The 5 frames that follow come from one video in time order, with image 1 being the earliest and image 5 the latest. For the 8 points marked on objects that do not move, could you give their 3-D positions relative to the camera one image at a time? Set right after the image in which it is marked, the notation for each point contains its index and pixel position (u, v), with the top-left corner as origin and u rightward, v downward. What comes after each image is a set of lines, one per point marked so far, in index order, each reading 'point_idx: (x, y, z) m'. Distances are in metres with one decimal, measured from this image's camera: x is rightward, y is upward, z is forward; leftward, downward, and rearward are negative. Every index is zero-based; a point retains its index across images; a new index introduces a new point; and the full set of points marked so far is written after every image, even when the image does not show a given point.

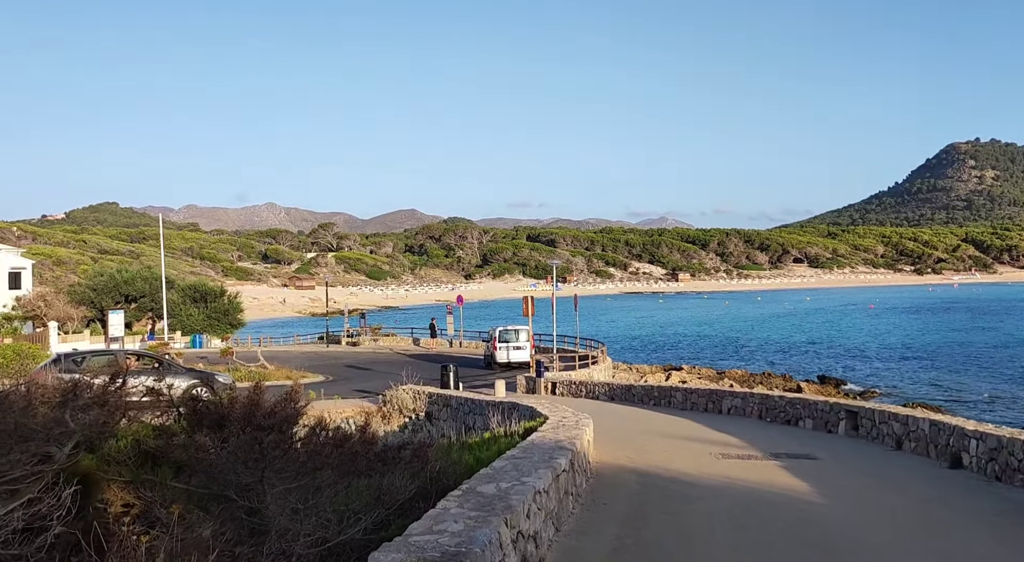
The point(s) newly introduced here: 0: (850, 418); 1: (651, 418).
0: (+4.7, -1.9, +13.2) m
1: (+2.4, -2.4, +16.6) m
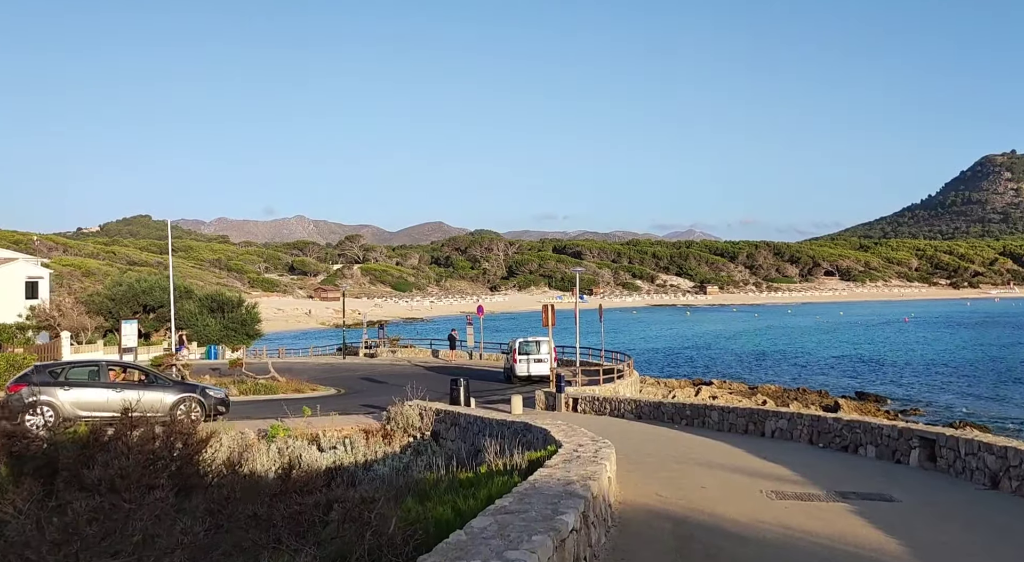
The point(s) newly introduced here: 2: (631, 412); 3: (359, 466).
0: (+4.8, -1.9, +11.1) m
1: (+2.5, -2.4, +14.5) m
2: (+2.4, -2.6, +19.0) m
3: (-2.6, -3.4, +15.7) m
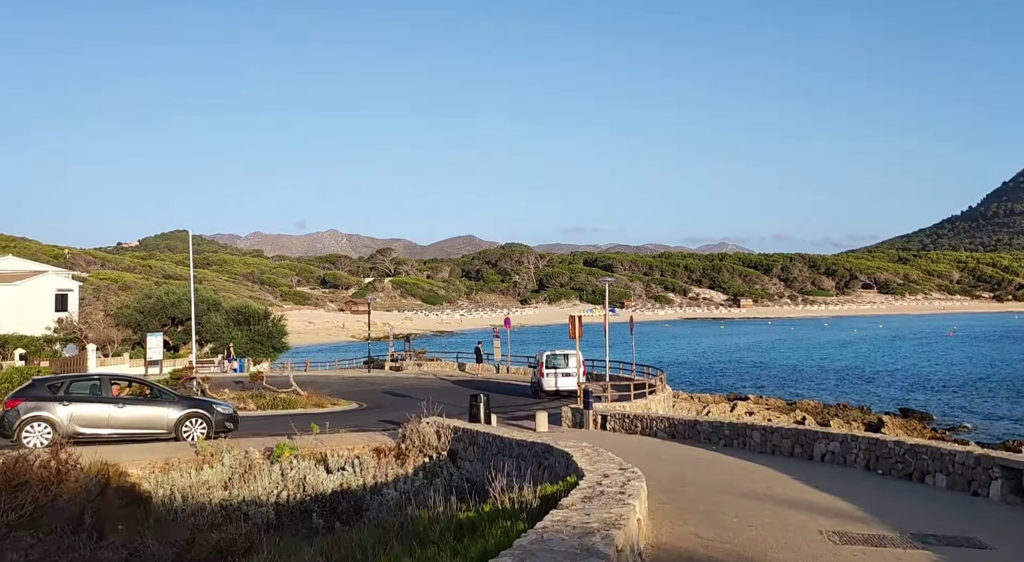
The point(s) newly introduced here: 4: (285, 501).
0: (+5.0, -2.0, +9.6) m
1: (+2.8, -2.5, +13.0) m
2: (+2.8, -2.8, +17.5) m
3: (-2.2, -3.5, +14.4) m
4: (-3.6, -3.5, +15.1) m
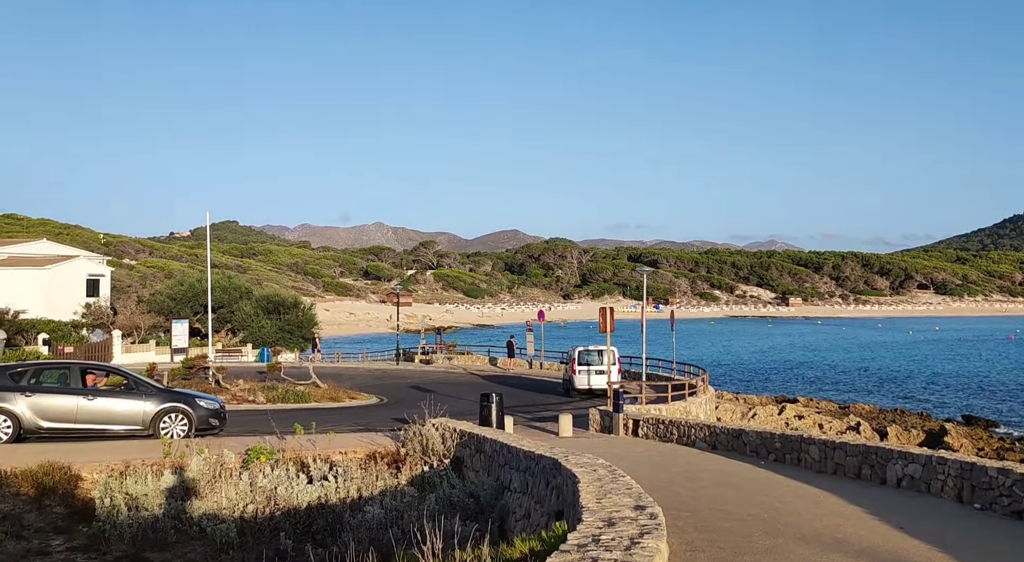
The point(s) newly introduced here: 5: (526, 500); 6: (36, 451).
0: (+4.8, -1.8, +6.9) m
1: (+2.8, -2.3, +10.5) m
2: (+3.0, -2.5, +15.0) m
3: (-2.2, -3.2, +12.1) m
4: (-3.5, -3.2, +12.8) m
5: (+0.2, -2.6, +11.5) m
6: (-7.4, -2.6, +14.9) m
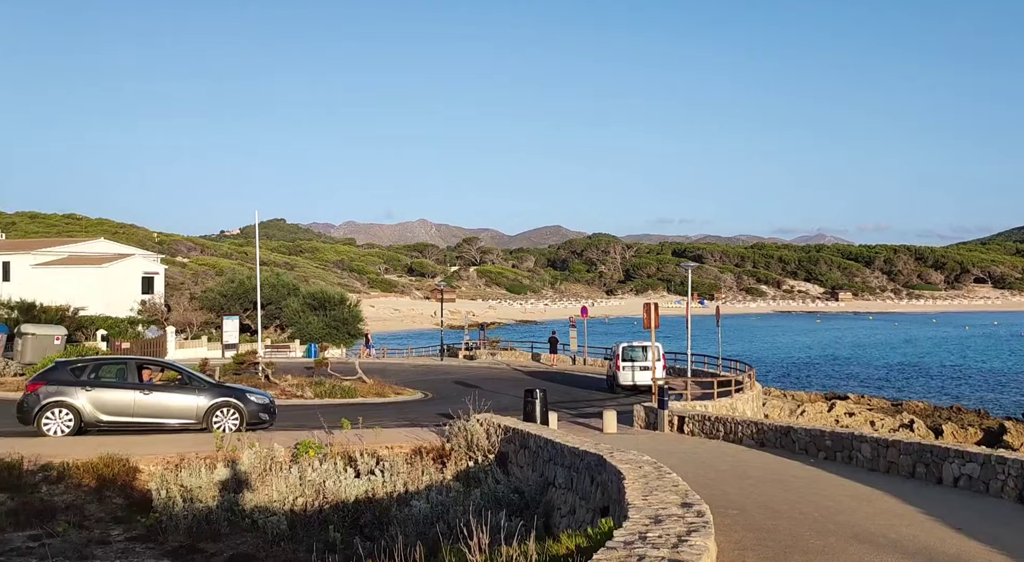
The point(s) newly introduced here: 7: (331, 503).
0: (+5.2, -1.8, +6.7) m
1: (+3.3, -2.3, +10.4) m
2: (+3.7, -2.5, +14.8) m
3: (-1.6, -3.2, +12.2) m
4: (-2.9, -3.1, +13.0) m
5: (+0.7, -2.6, +11.5) m
6: (-6.7, -2.6, +15.2) m
7: (-2.5, -3.1, +13.2) m
